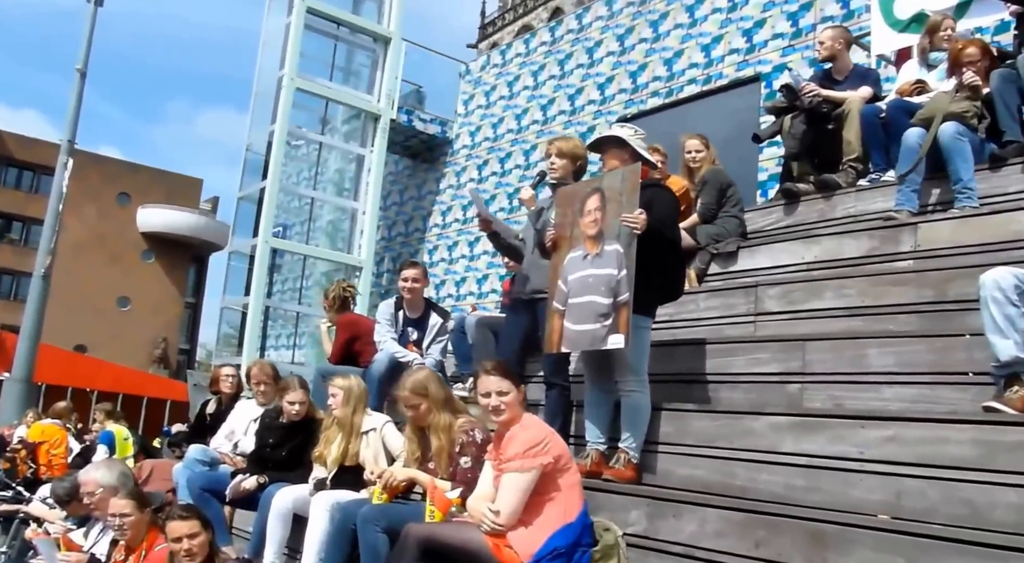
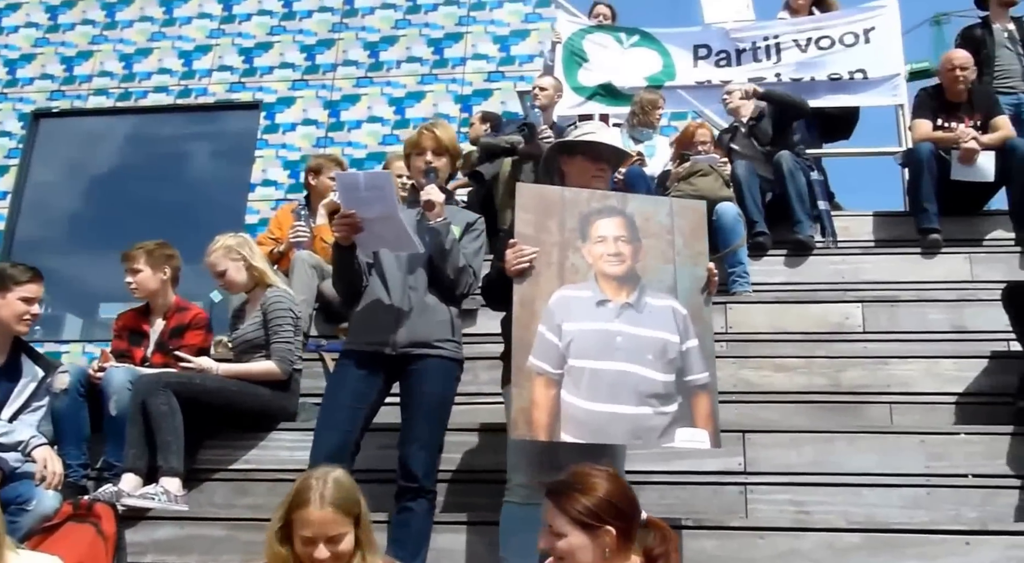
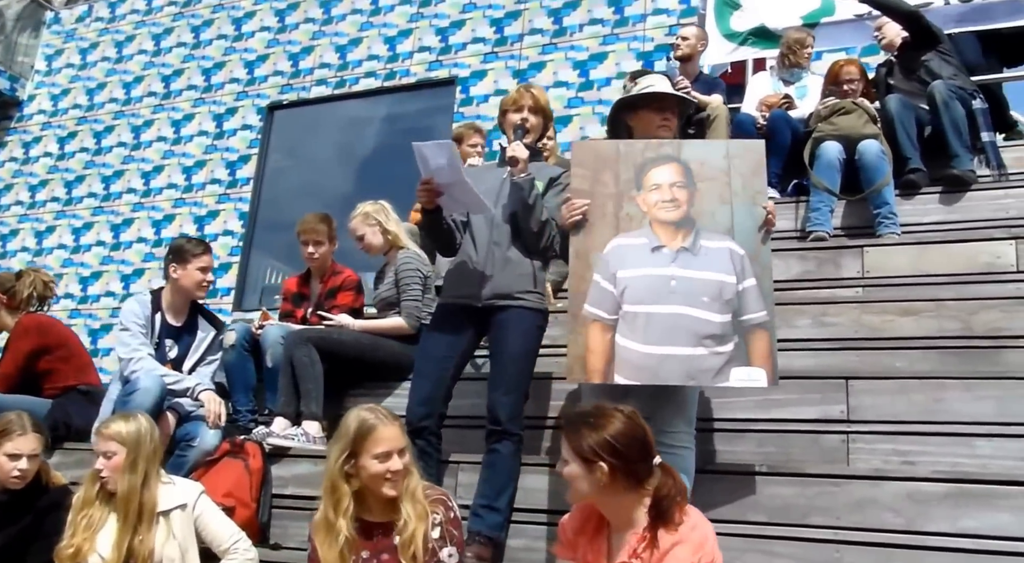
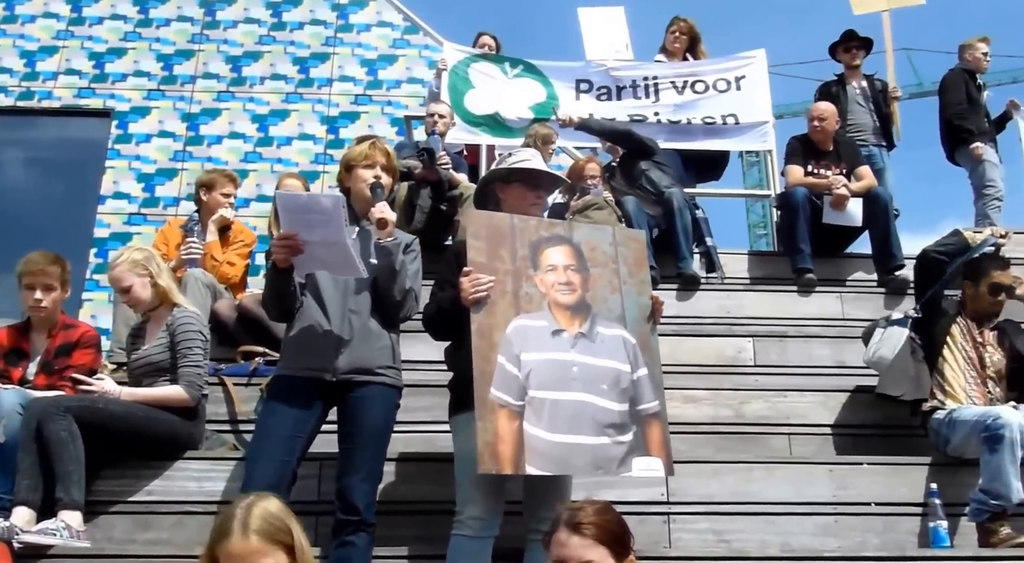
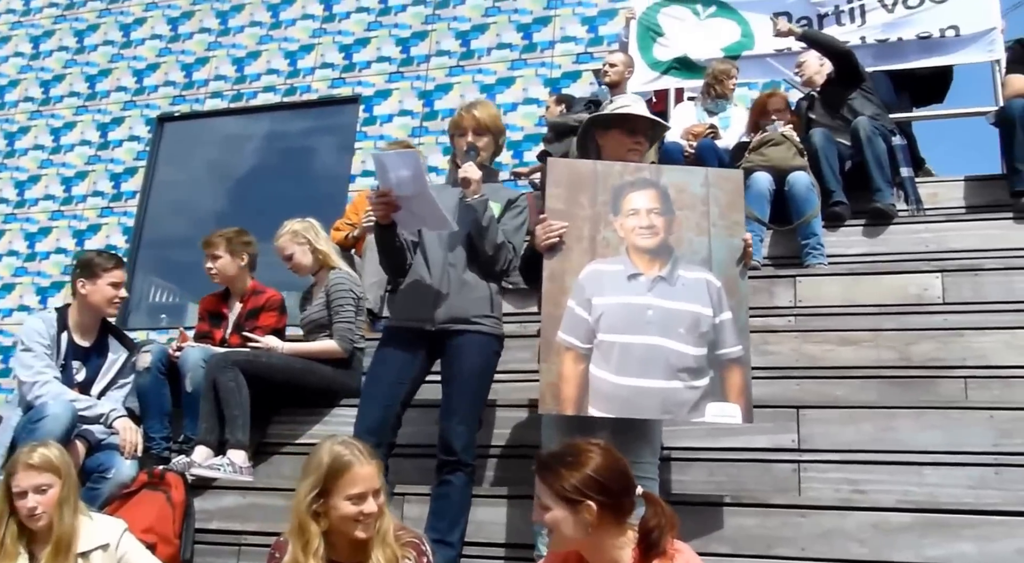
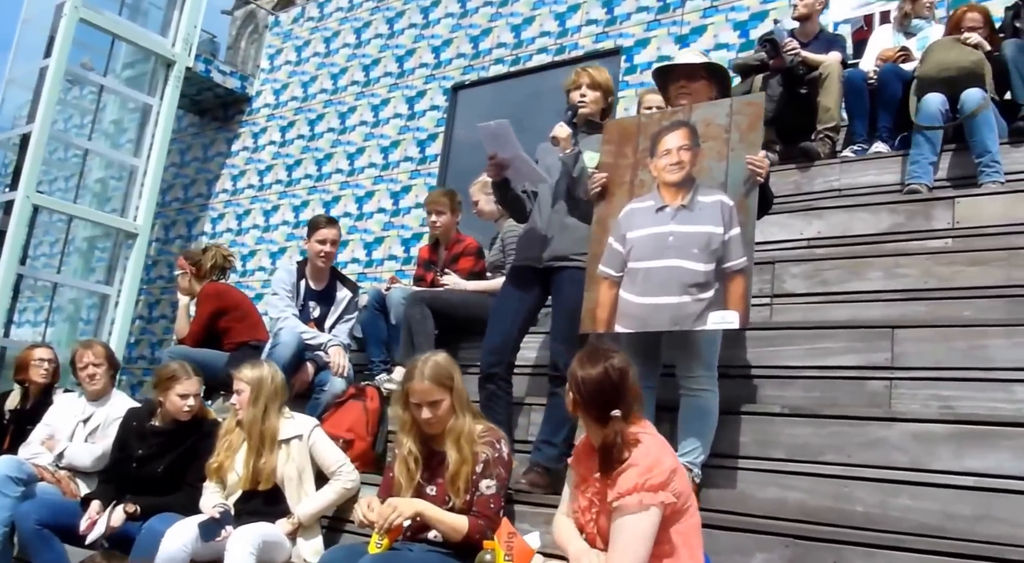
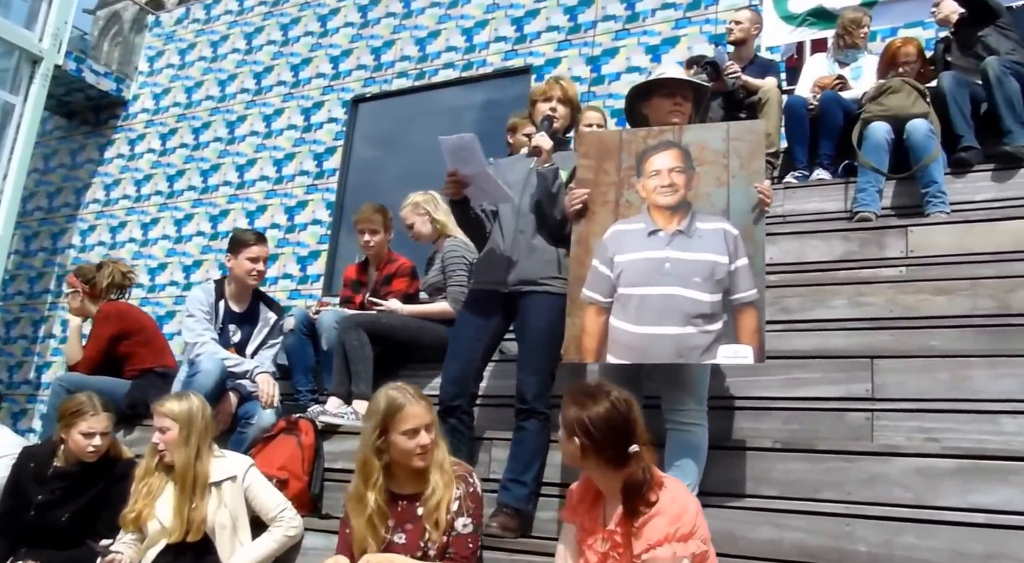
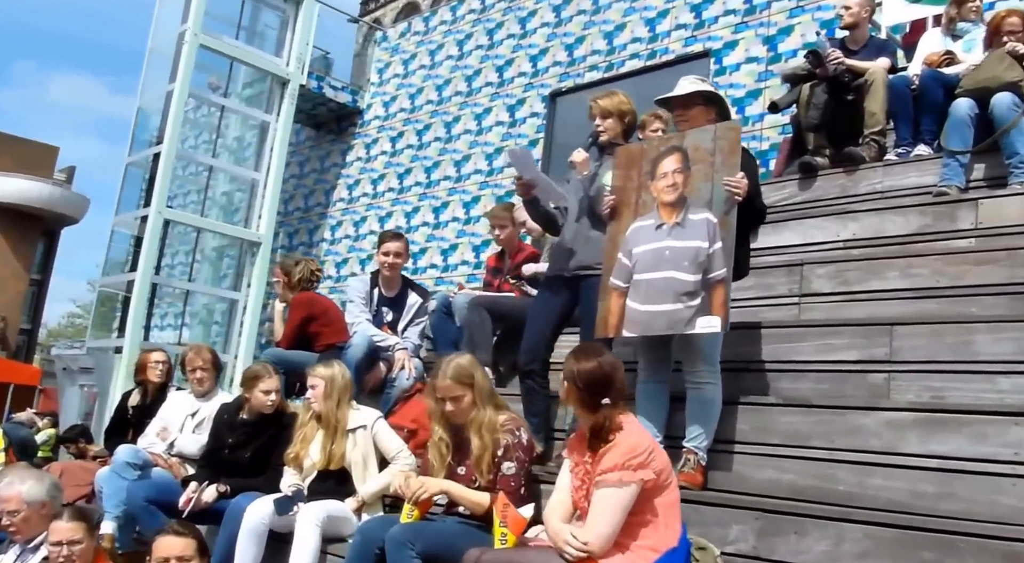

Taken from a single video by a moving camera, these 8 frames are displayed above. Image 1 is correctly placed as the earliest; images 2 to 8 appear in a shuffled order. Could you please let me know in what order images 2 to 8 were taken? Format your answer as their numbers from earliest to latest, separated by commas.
8, 6, 7, 3, 5, 2, 4
